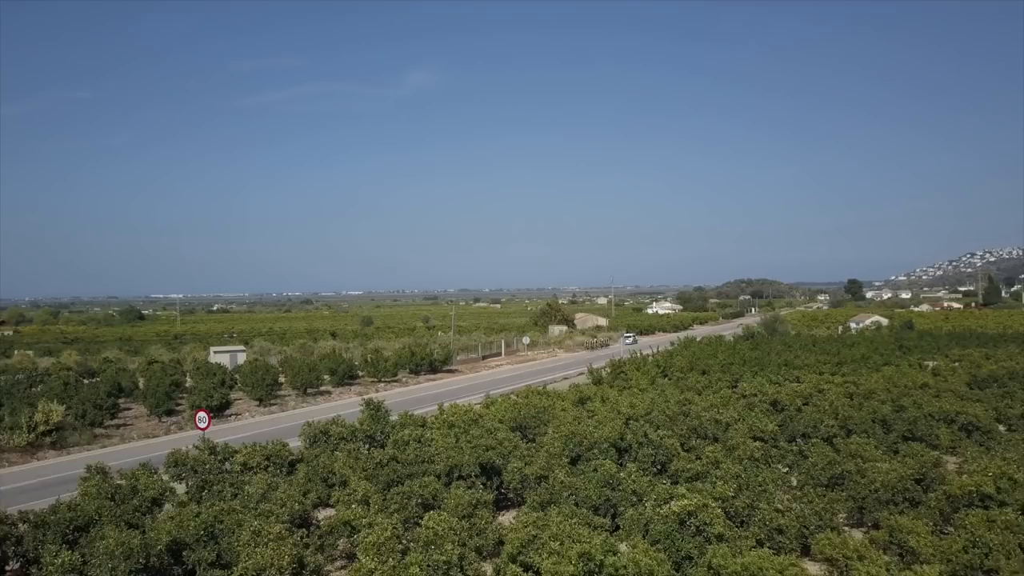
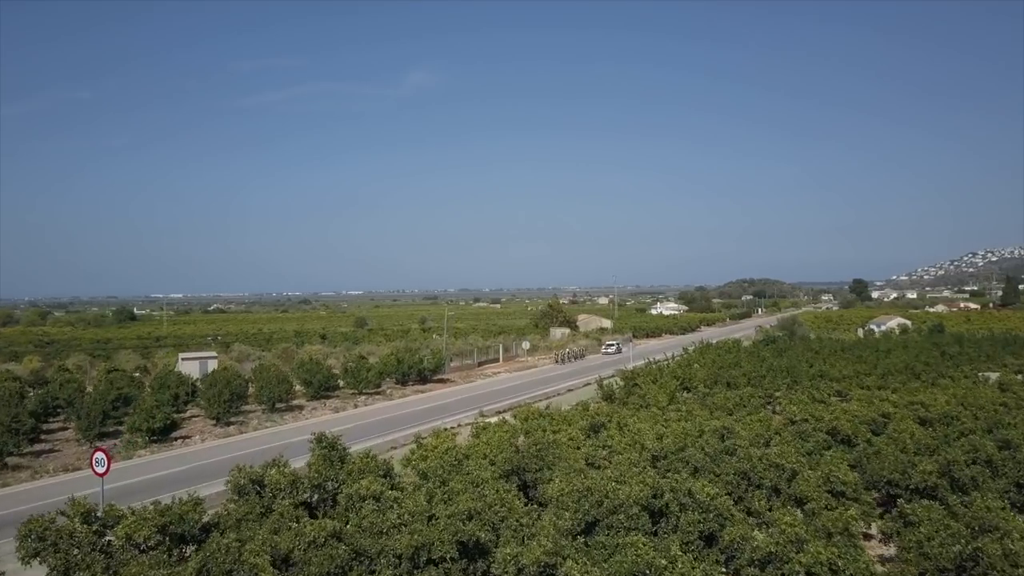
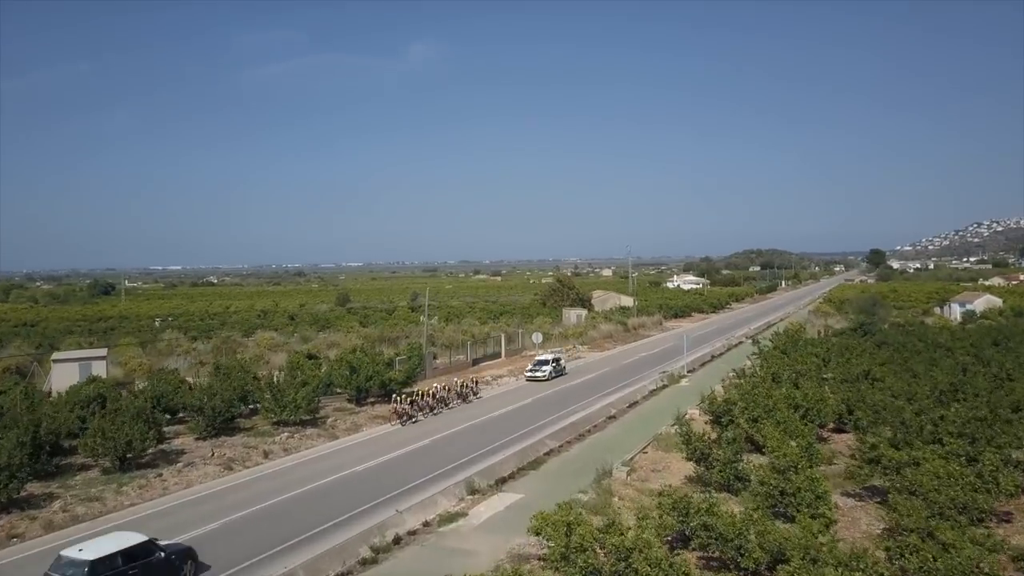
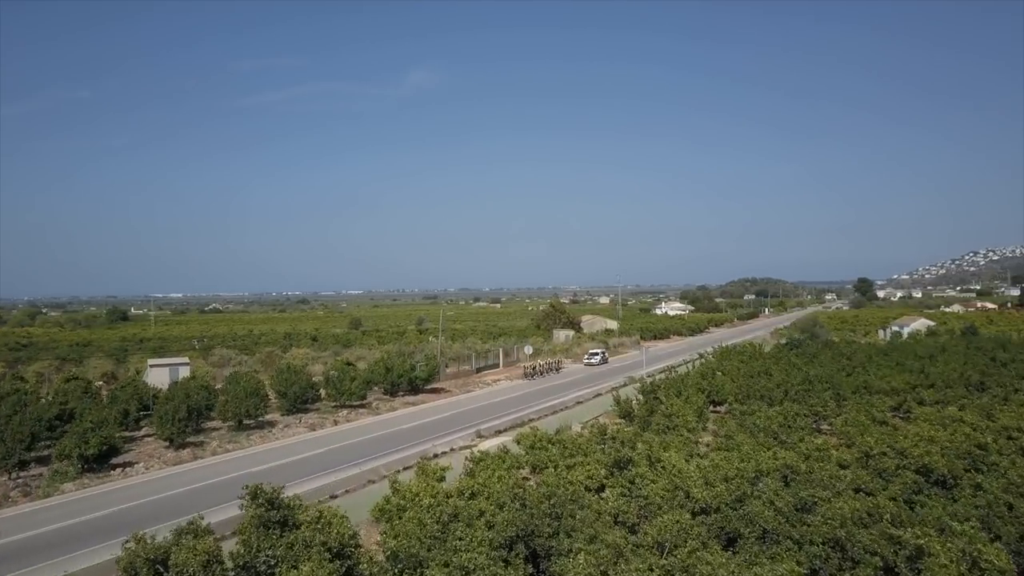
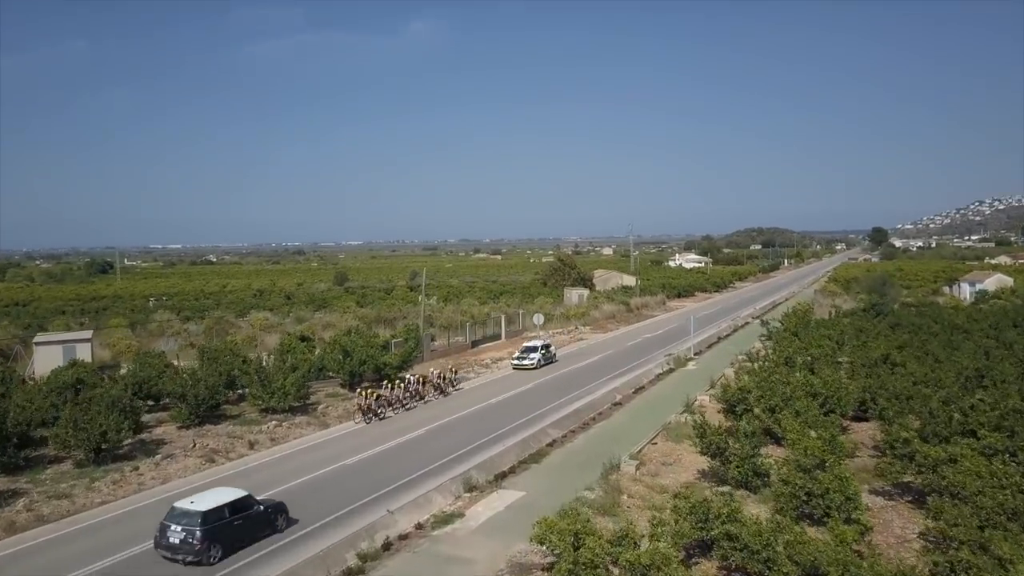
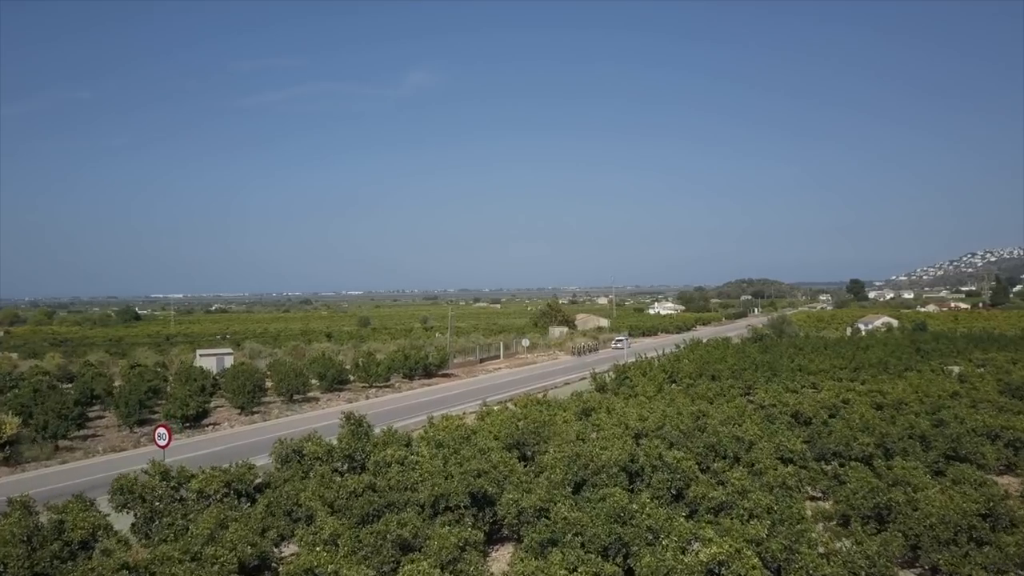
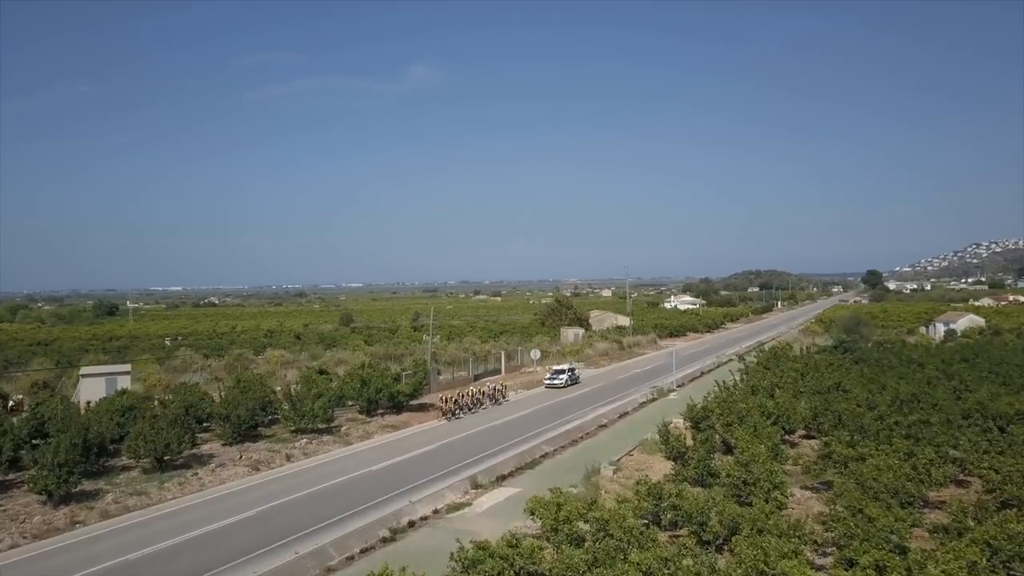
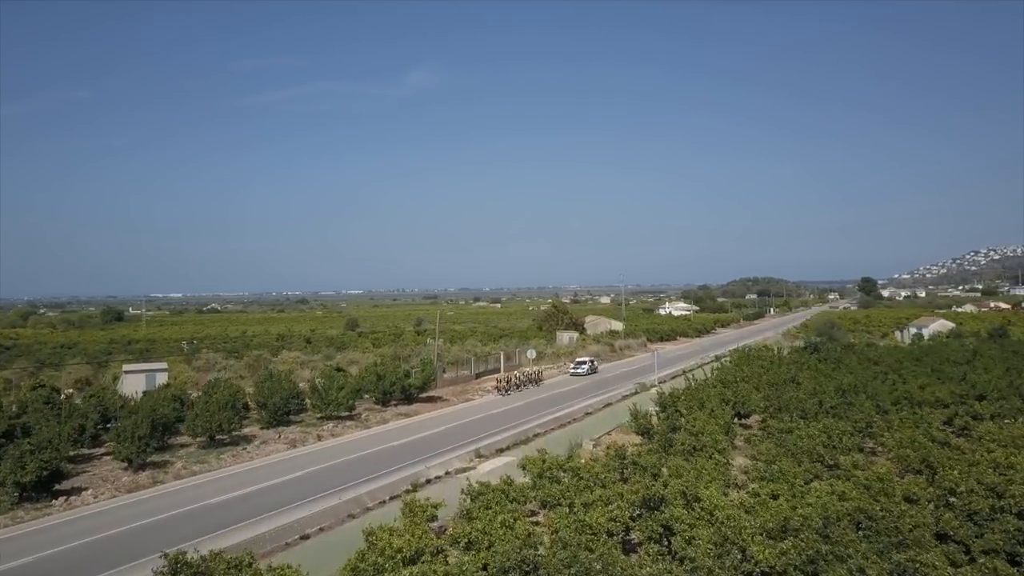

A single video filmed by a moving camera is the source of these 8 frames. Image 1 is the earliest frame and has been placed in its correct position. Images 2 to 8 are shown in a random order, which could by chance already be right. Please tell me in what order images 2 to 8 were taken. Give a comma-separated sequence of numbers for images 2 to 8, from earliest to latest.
6, 2, 4, 8, 7, 3, 5
